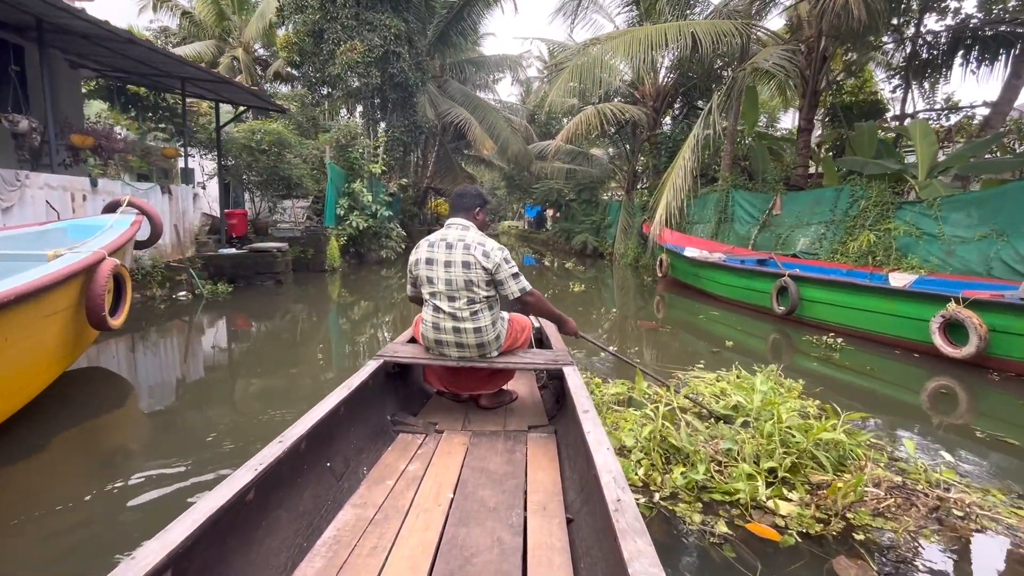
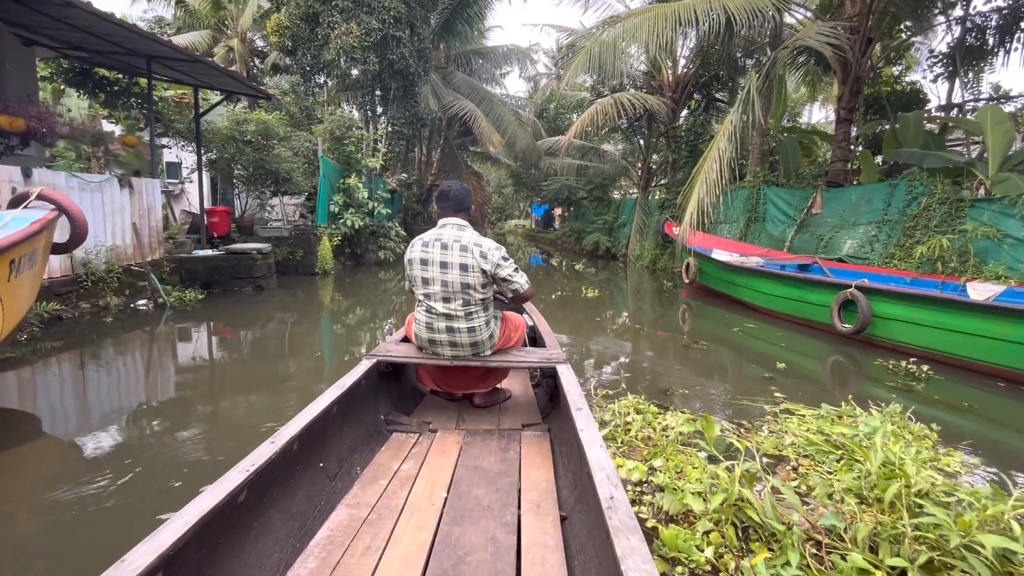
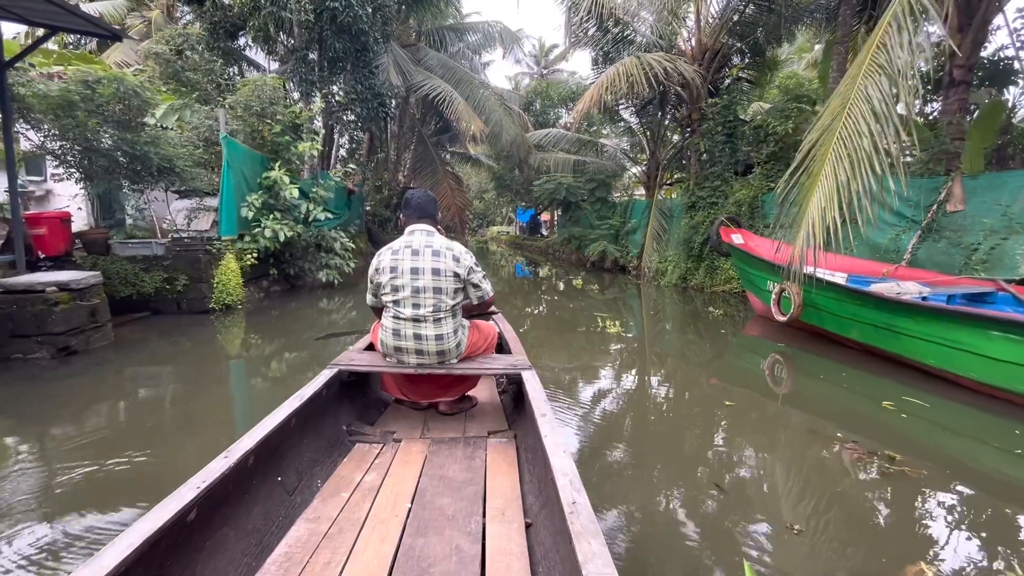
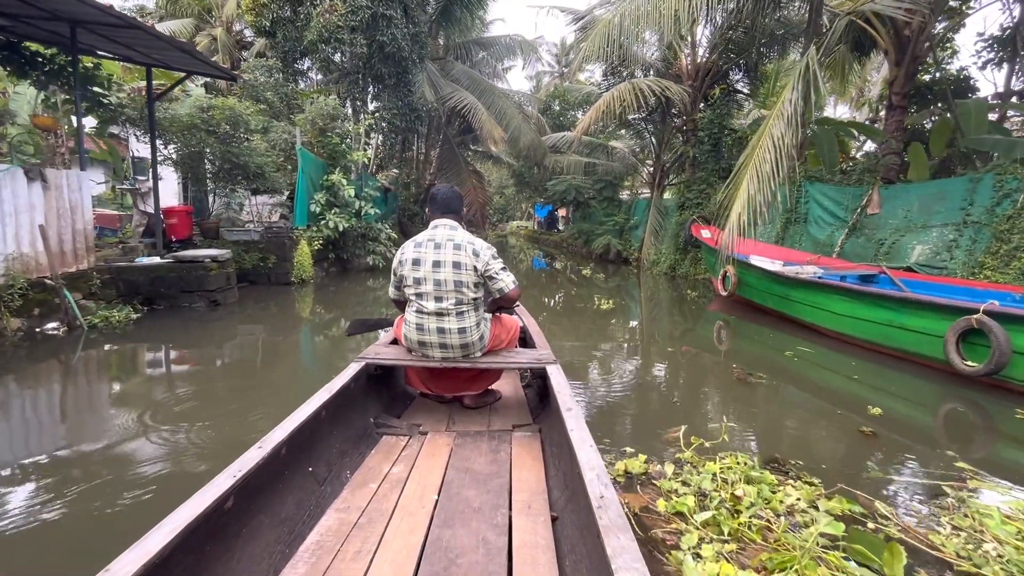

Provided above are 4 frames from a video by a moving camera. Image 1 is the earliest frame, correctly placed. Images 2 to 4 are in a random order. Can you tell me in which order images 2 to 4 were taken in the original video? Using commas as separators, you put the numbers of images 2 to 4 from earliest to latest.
2, 4, 3
